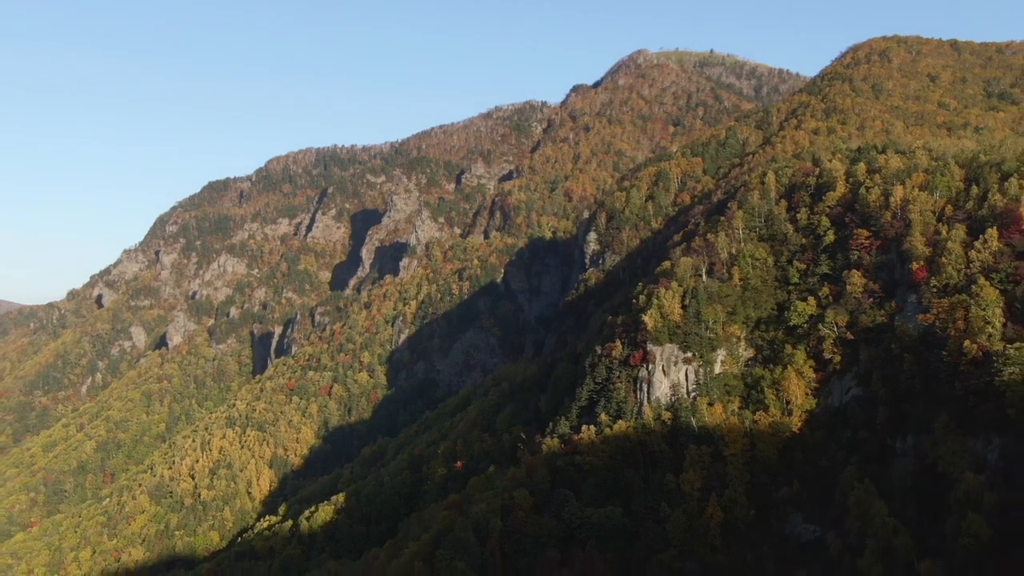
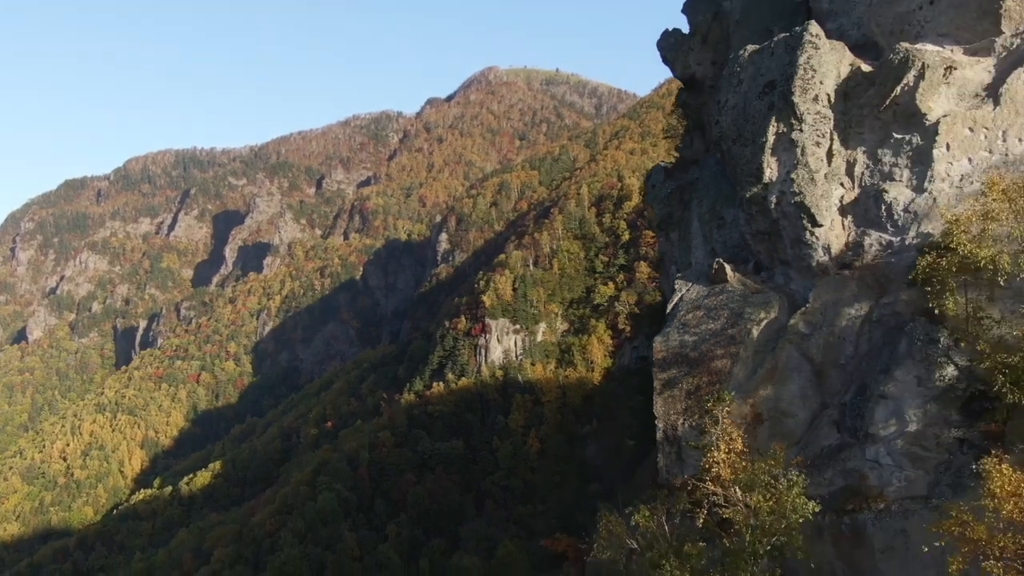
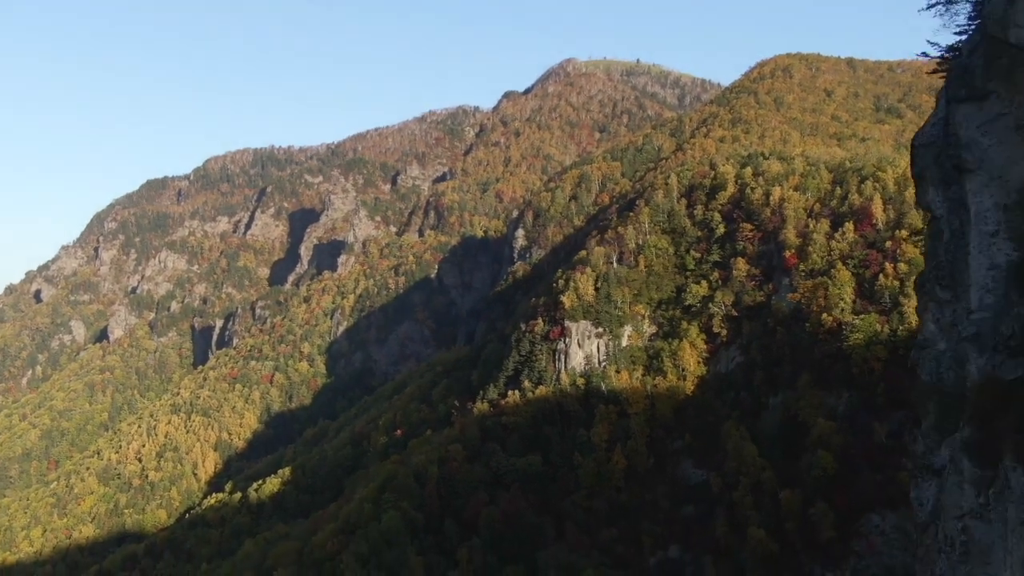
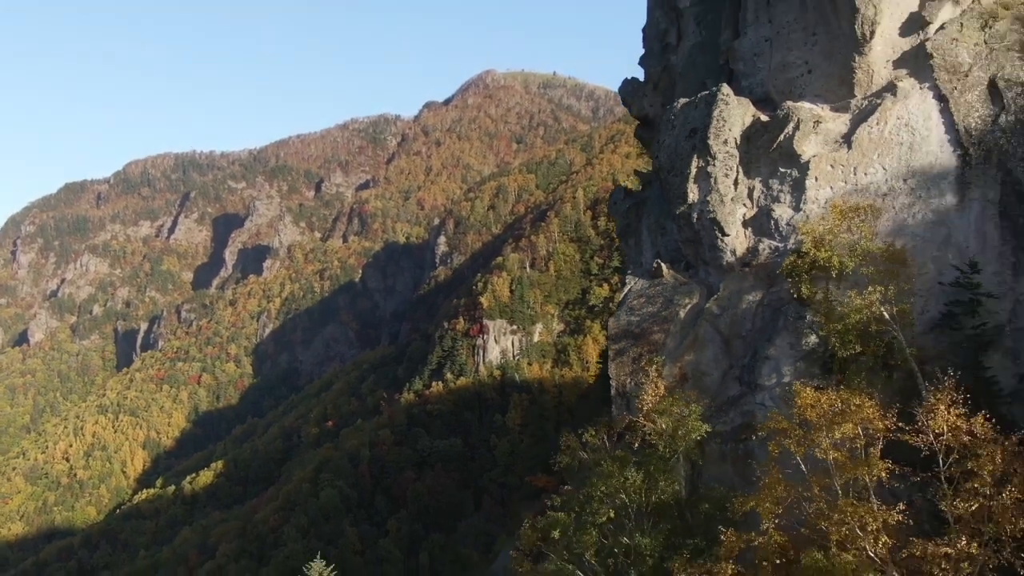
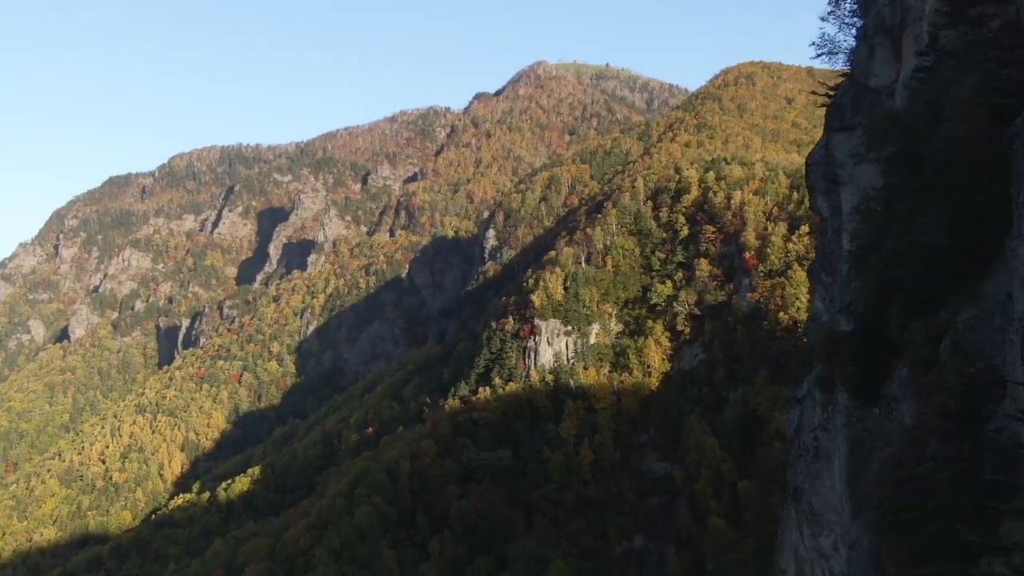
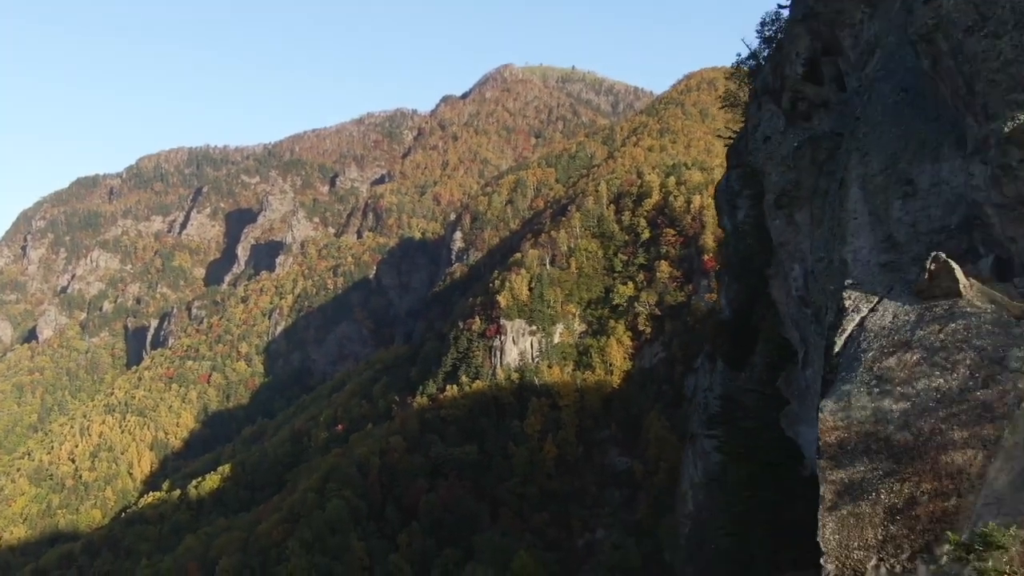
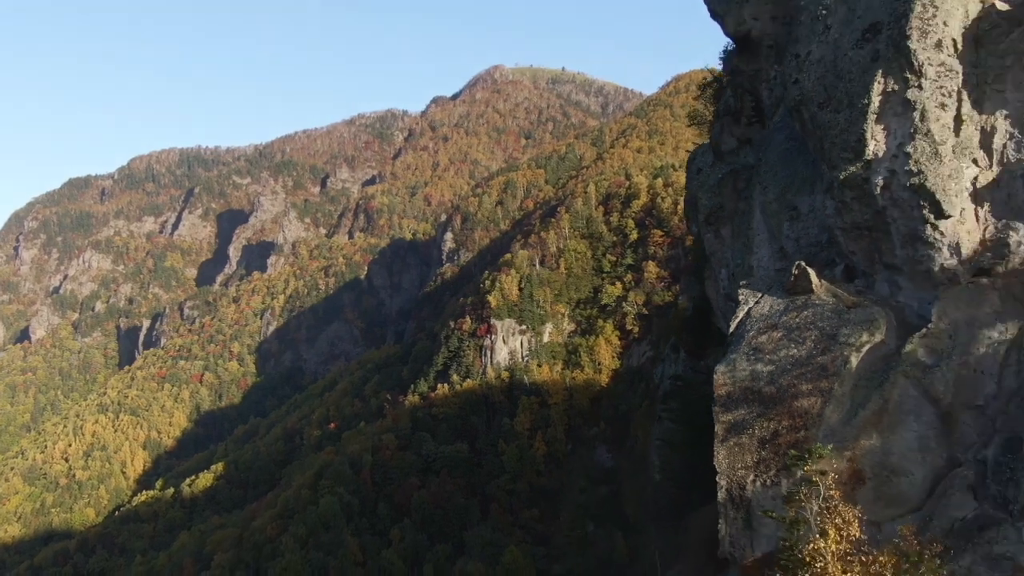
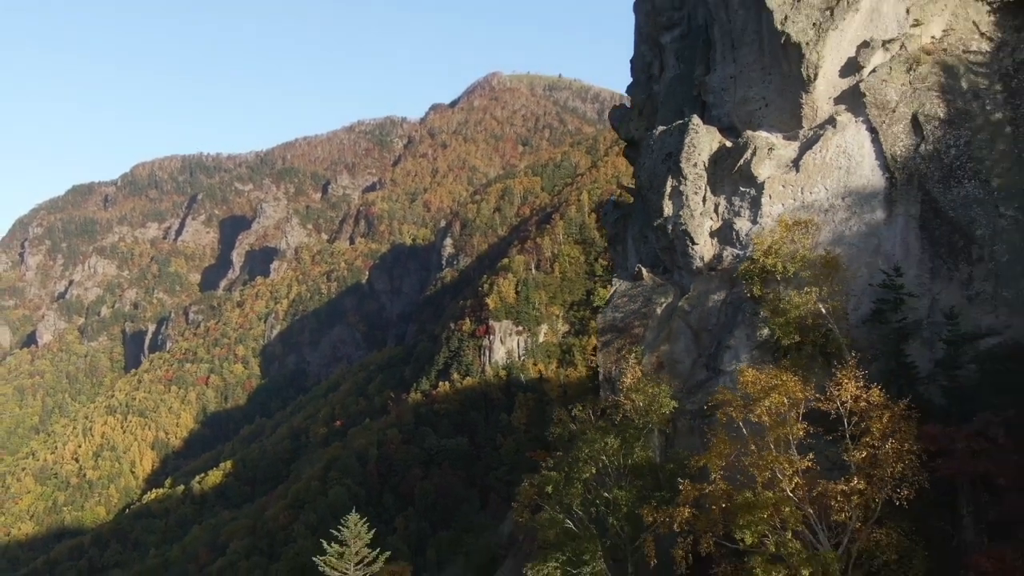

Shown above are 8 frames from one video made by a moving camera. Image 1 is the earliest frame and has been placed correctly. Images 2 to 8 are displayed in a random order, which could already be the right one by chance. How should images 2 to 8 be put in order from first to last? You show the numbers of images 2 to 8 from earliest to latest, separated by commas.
3, 5, 6, 7, 2, 4, 8
